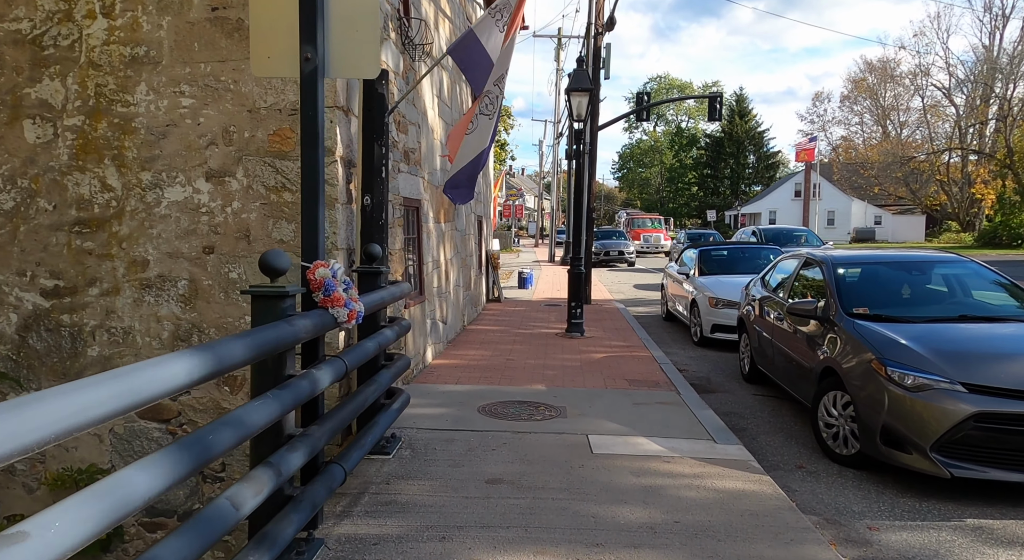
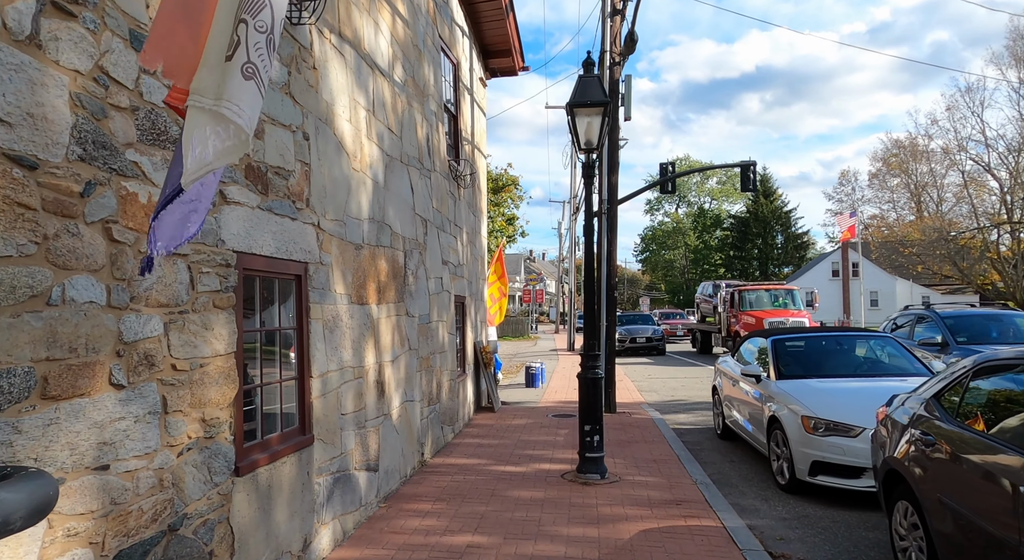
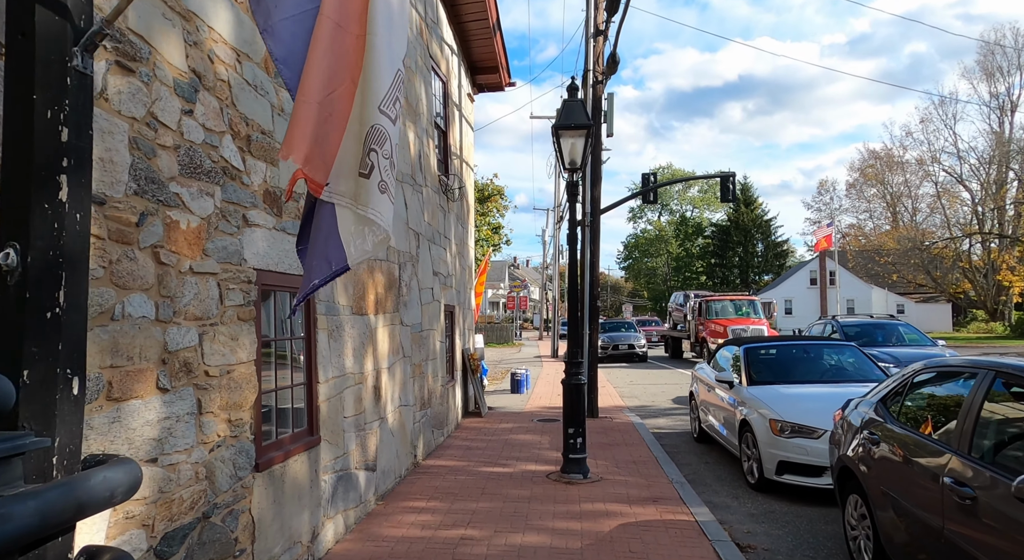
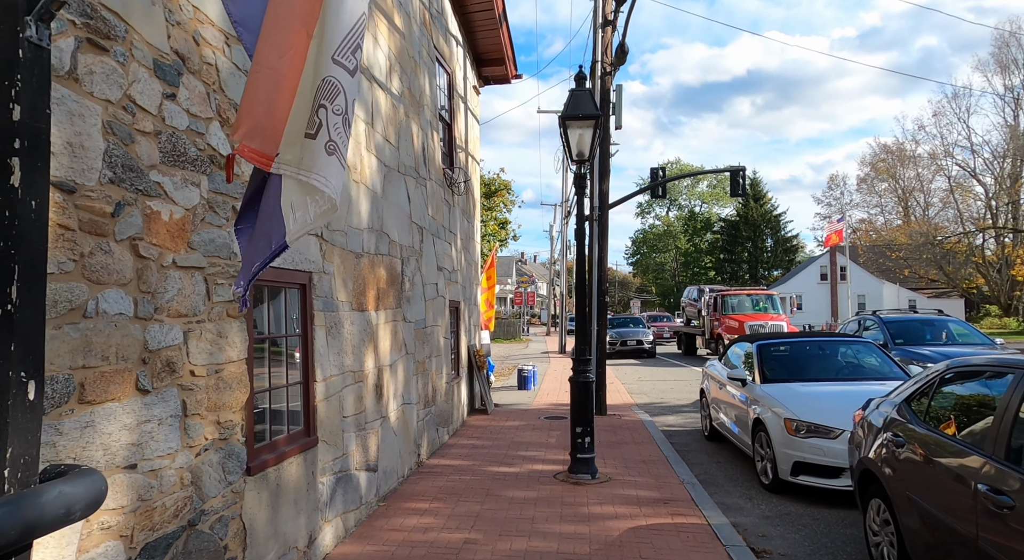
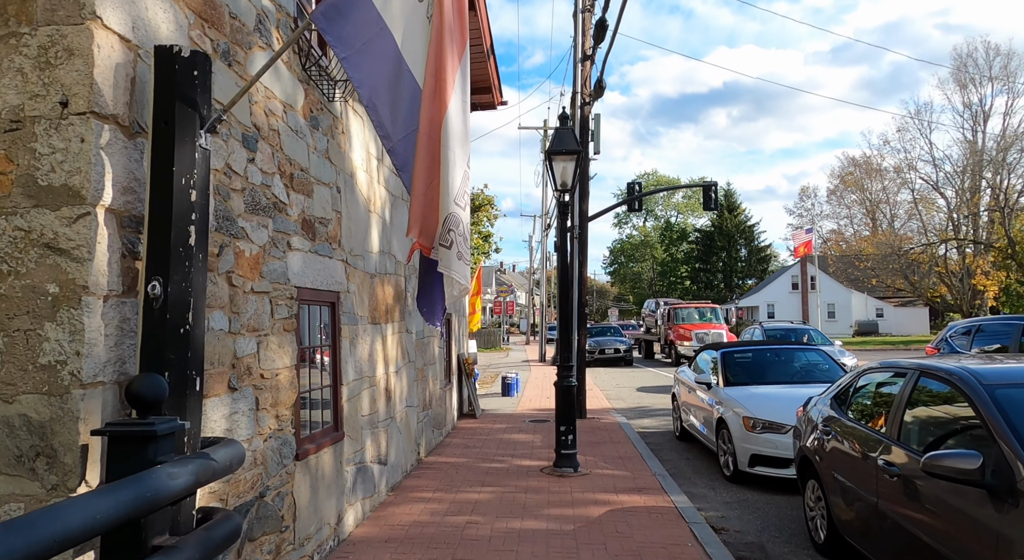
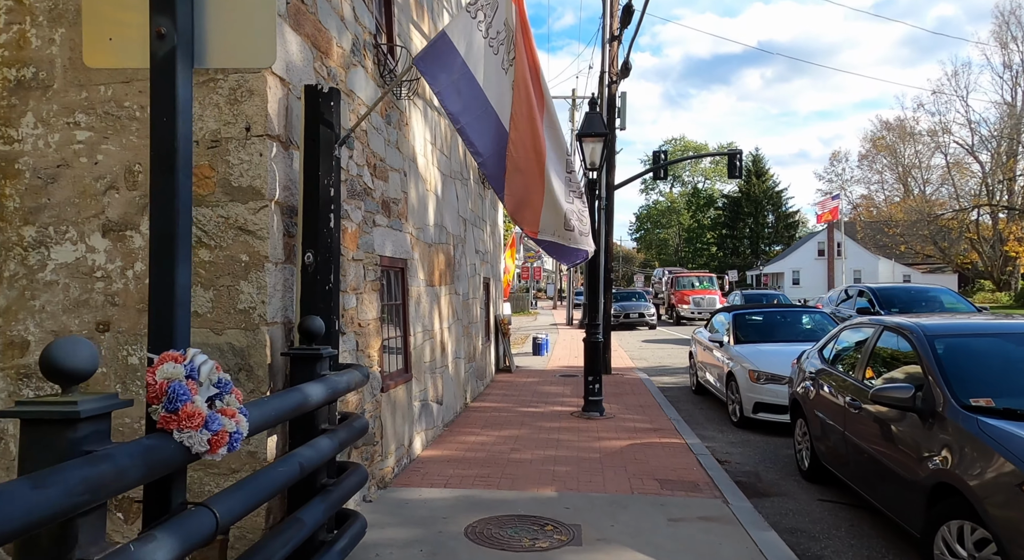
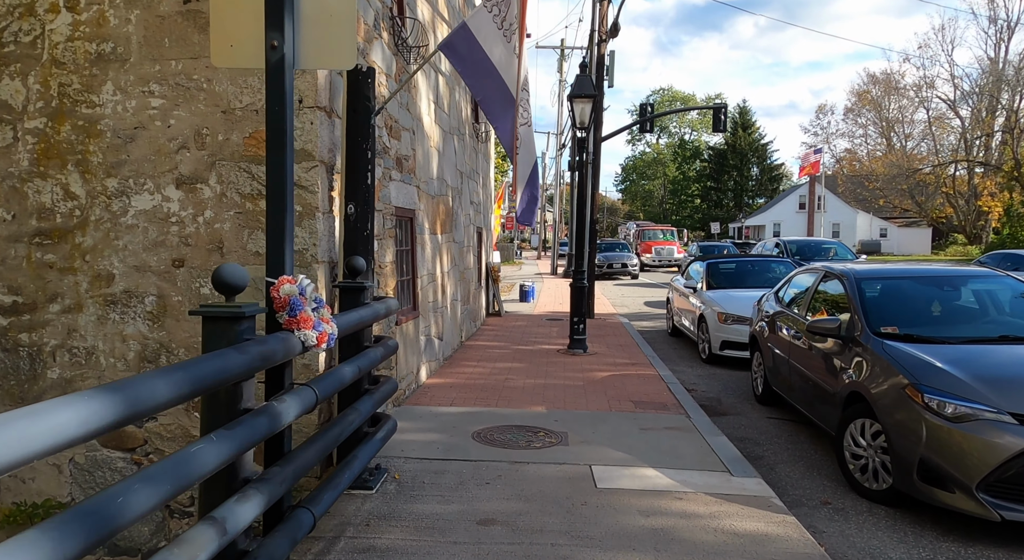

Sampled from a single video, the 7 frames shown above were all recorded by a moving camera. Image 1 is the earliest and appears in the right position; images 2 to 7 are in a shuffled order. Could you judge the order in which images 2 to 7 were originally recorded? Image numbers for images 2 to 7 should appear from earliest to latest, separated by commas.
7, 6, 5, 3, 4, 2
